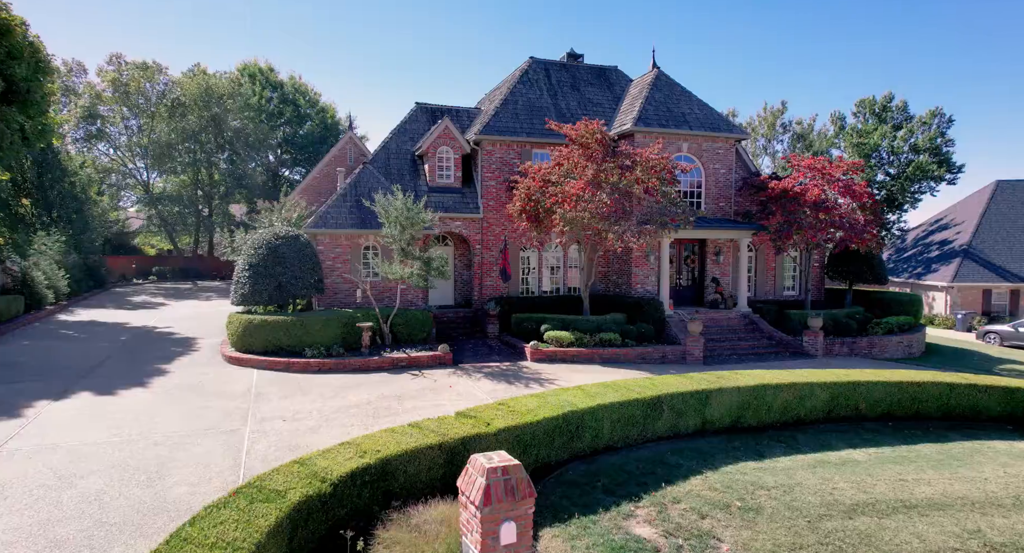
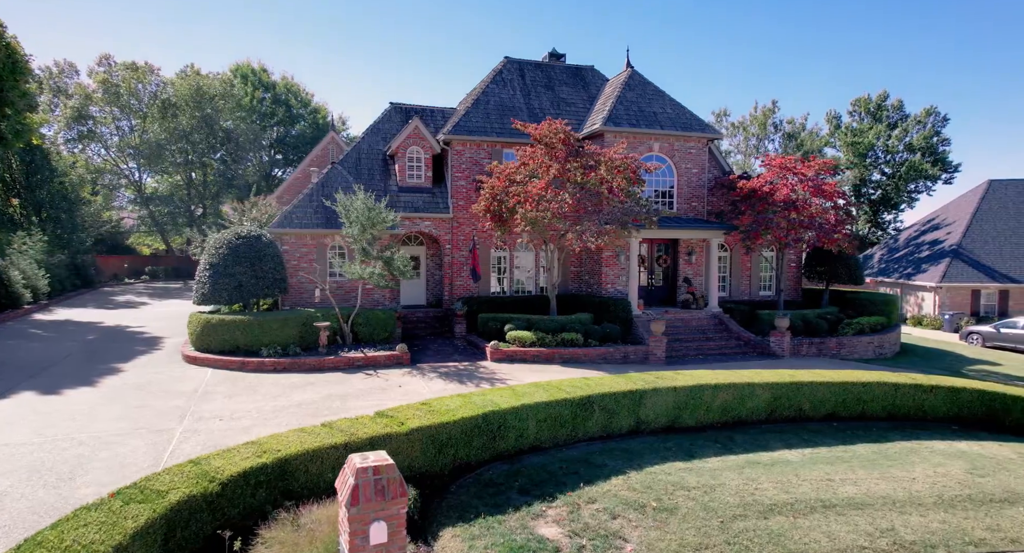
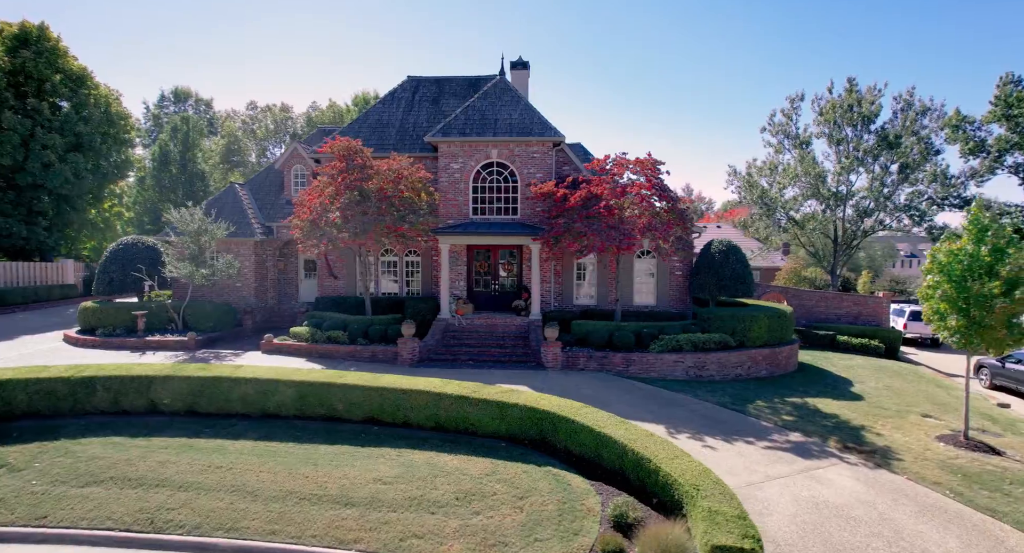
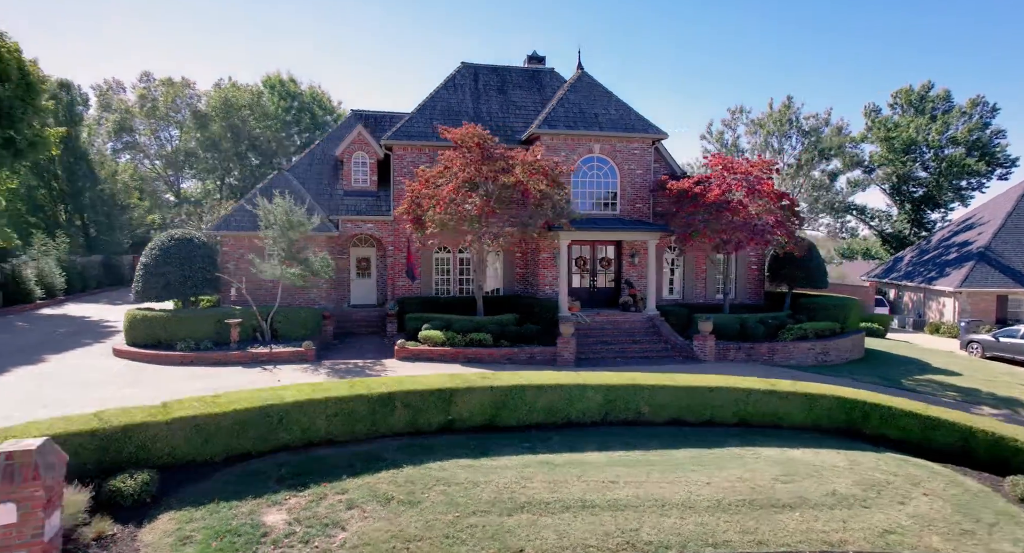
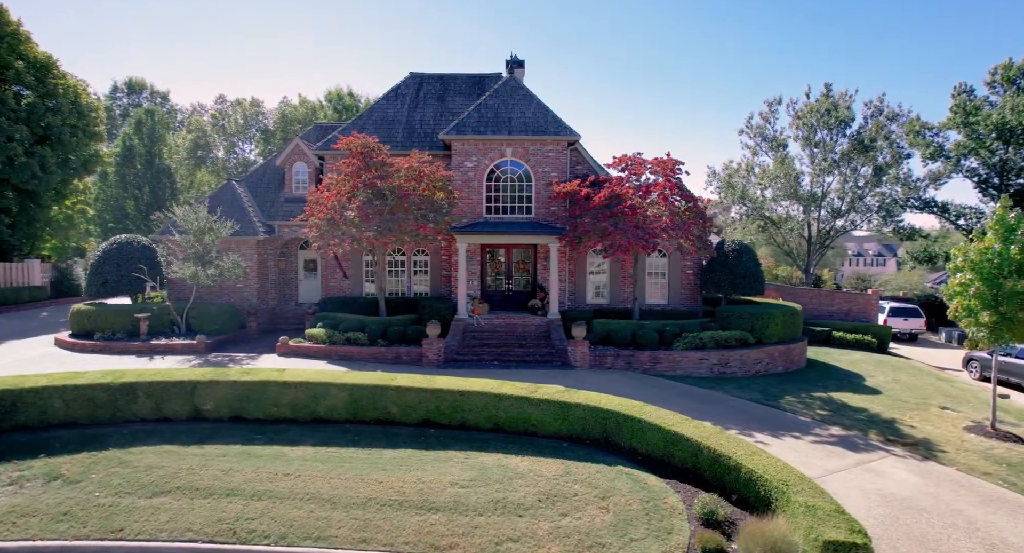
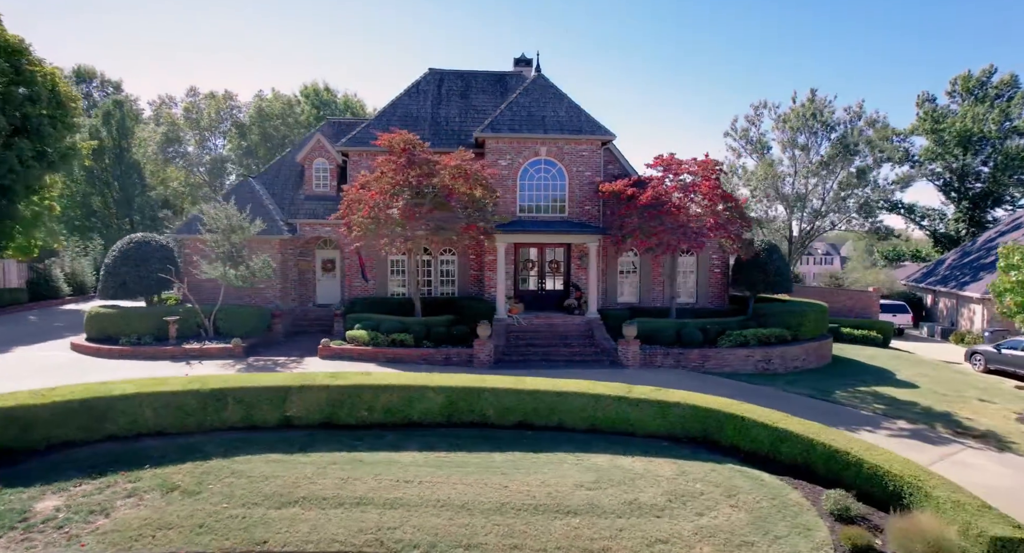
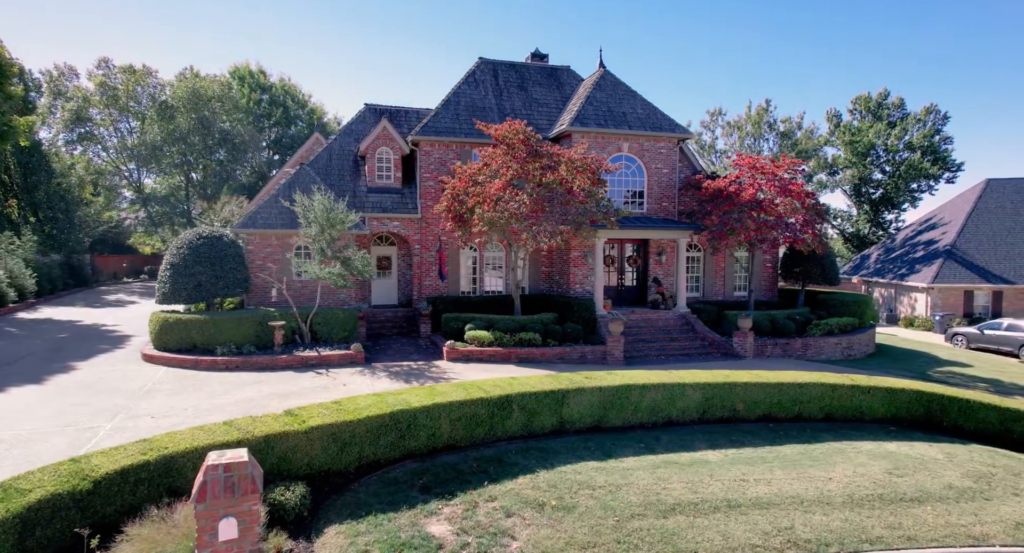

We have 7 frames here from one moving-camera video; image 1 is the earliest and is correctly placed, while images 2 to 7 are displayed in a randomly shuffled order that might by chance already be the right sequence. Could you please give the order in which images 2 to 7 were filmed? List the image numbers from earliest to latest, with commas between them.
2, 7, 4, 6, 5, 3
